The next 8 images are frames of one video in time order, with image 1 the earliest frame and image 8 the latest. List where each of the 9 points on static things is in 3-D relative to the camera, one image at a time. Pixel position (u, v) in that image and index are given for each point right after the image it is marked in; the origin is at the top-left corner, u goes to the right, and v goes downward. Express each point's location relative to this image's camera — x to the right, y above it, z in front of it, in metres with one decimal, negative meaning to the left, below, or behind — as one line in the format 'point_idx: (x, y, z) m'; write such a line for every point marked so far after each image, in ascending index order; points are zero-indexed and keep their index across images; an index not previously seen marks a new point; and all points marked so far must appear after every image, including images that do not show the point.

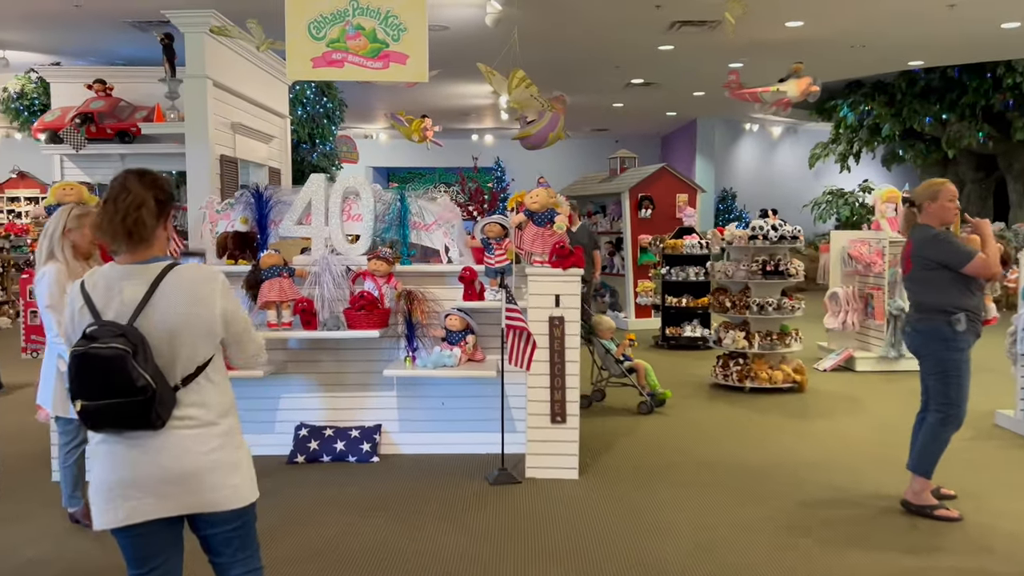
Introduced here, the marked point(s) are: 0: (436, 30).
0: (-0.6, +2.2, +7.0) m
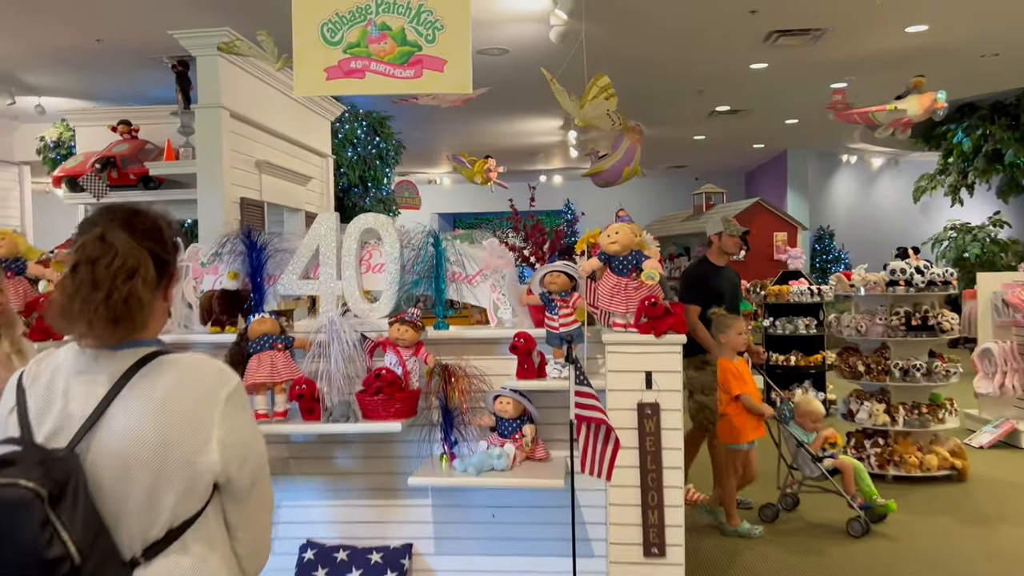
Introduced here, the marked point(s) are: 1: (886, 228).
0: (-0.1, +1.7, +6.2) m
1: (+5.4, +0.9, +11.9) m
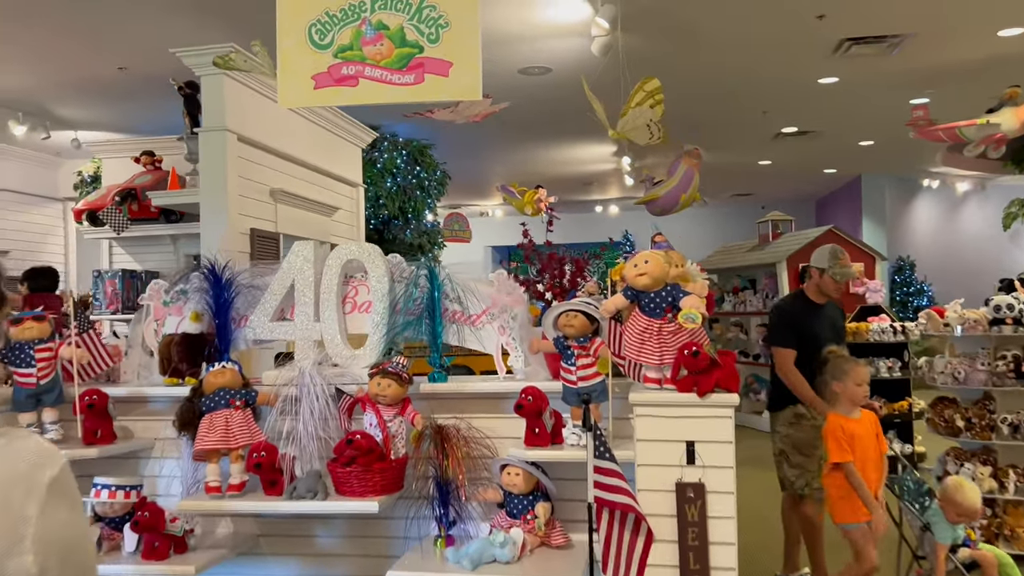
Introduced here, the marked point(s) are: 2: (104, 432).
0: (+0.2, +1.5, +5.7) m
1: (+6.1, +0.4, +10.9) m
2: (-1.2, -0.4, +2.4) m
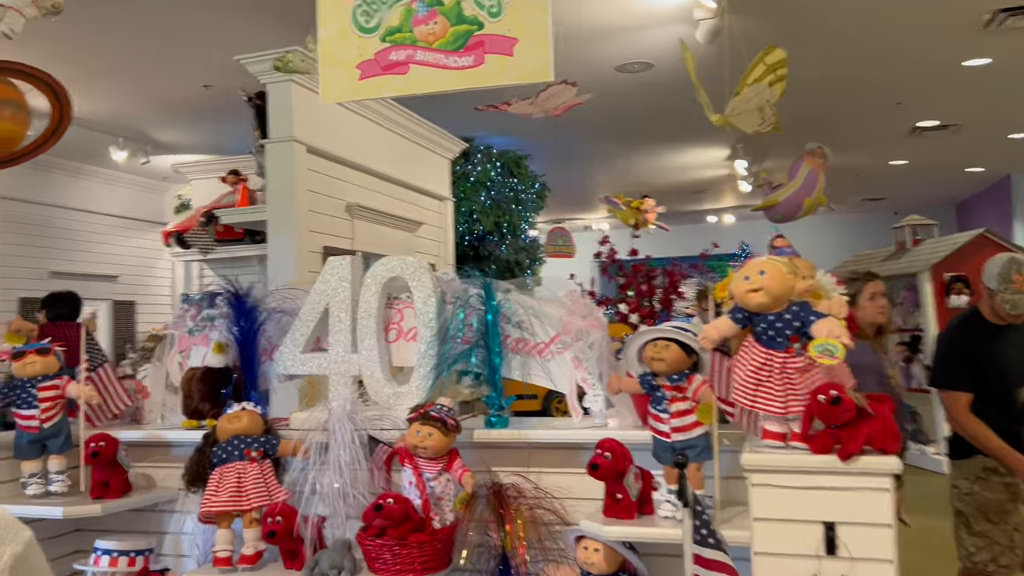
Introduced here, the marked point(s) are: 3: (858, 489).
0: (+0.8, +1.4, +5.2) m
1: (+7.4, +0.3, +9.5) m
2: (-1.0, -0.5, +2.1) m
3: (+0.6, -0.3, +1.4) m
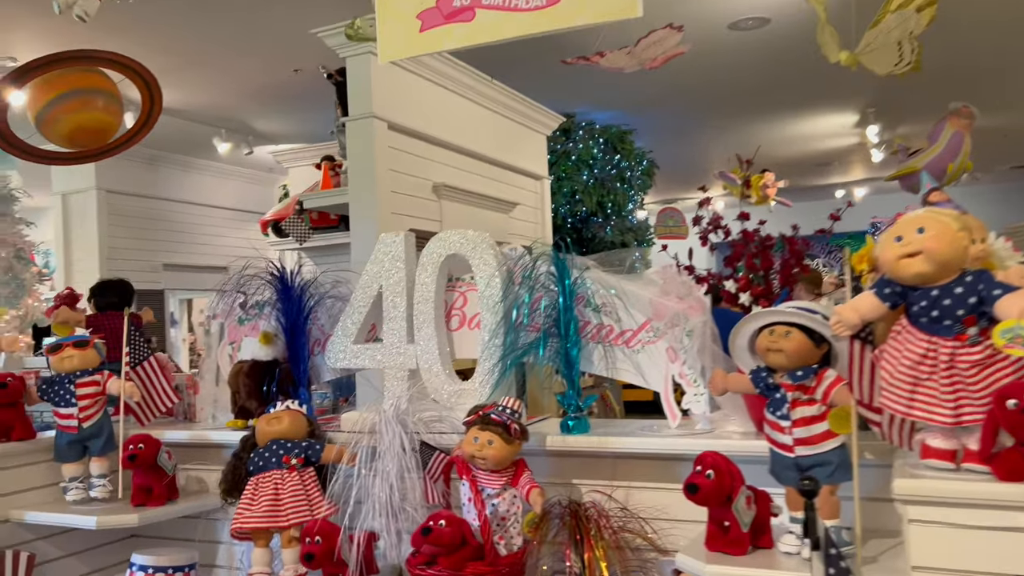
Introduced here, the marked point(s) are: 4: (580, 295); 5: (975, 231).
0: (+1.3, +1.5, +4.7) m
1: (+8.5, +0.6, +8.1) m
2: (-0.8, -0.5, +1.9) m
3: (+0.7, -0.3, +1.0) m
4: (+0.1, 0.0, +1.6) m
5: (+0.6, +0.1, +1.1) m
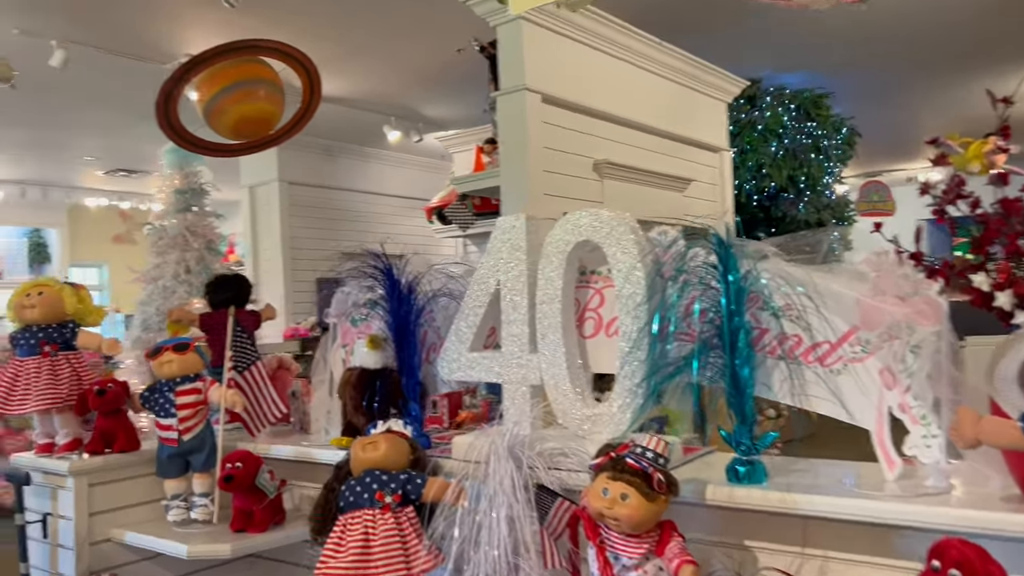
0: (+2.2, +1.6, +3.9) m
1: (+9.9, +0.8, +5.6) m
2: (-0.5, -0.4, +1.6) m
3: (+0.7, -0.3, +0.4) m
4: (+0.4, 0.0, +1.2) m
5: (+0.7, +0.1, +0.6) m
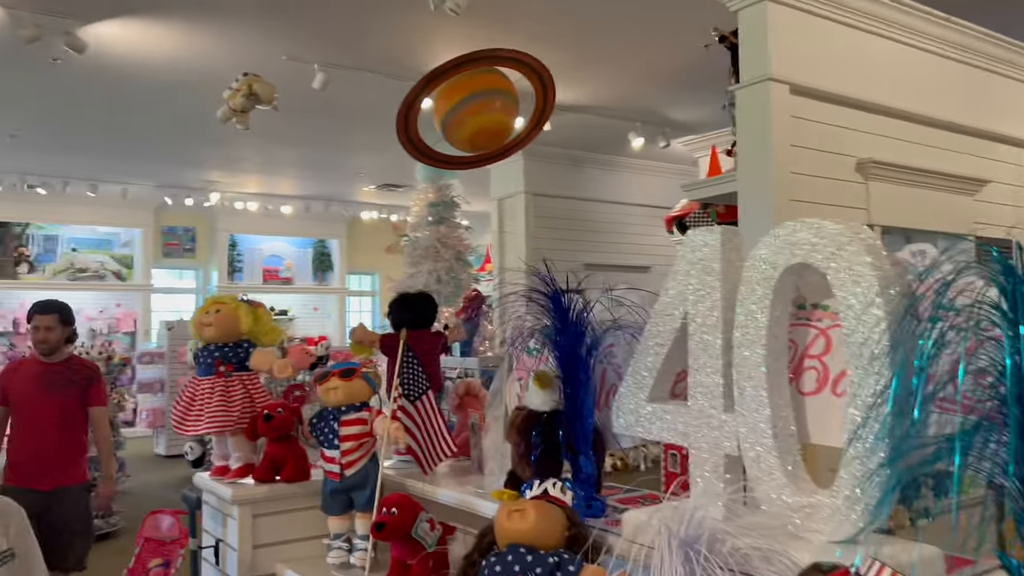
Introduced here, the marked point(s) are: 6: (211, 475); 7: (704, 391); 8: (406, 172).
0: (+3.1, +1.4, +2.8) m
1: (+11.0, +0.5, +2.0) m
2: (-0.2, -0.5, +1.4) m
3: (+0.6, -0.3, -0.1) m
4: (+0.5, -0.1, +0.8) m
5: (+0.7, 0.0, +0.1) m
6: (-0.6, -0.4, +1.7) m
7: (+0.3, -0.1, +1.1) m
8: (-0.9, +0.9, +6.5) m
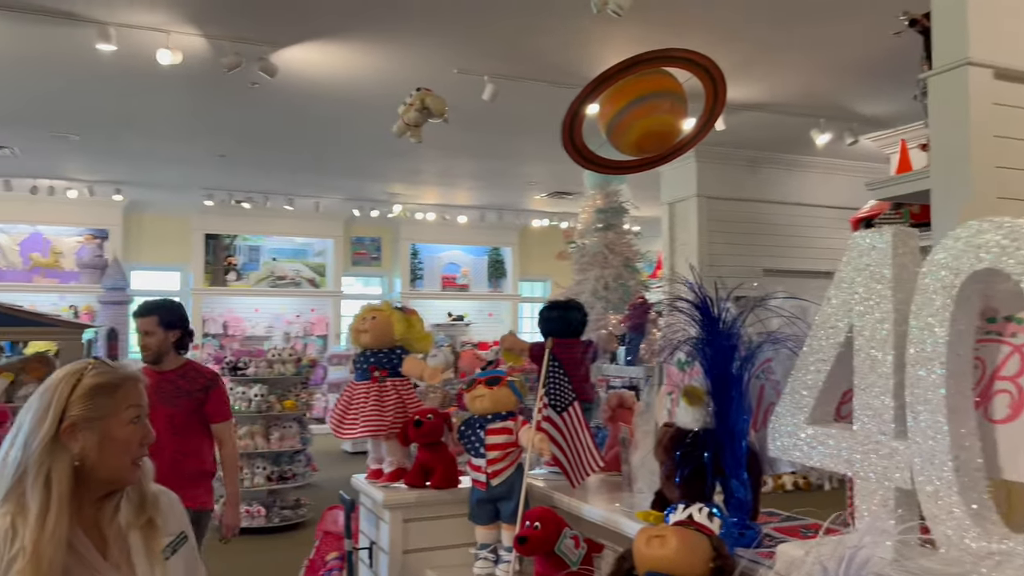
0: (+3.6, +1.4, +2.0) m
1: (+11.1, +0.5, -0.4) m
2: (+0.1, -0.5, +1.4) m
3: (+0.5, -0.3, -0.2) m
4: (+0.6, -0.1, +0.6) m
5: (+0.6, 0.0, -0.1) m
6: (-0.3, -0.4, +1.7) m
7: (+0.4, -0.1, +1.0) m
8: (+0.5, +0.9, +6.5) m
